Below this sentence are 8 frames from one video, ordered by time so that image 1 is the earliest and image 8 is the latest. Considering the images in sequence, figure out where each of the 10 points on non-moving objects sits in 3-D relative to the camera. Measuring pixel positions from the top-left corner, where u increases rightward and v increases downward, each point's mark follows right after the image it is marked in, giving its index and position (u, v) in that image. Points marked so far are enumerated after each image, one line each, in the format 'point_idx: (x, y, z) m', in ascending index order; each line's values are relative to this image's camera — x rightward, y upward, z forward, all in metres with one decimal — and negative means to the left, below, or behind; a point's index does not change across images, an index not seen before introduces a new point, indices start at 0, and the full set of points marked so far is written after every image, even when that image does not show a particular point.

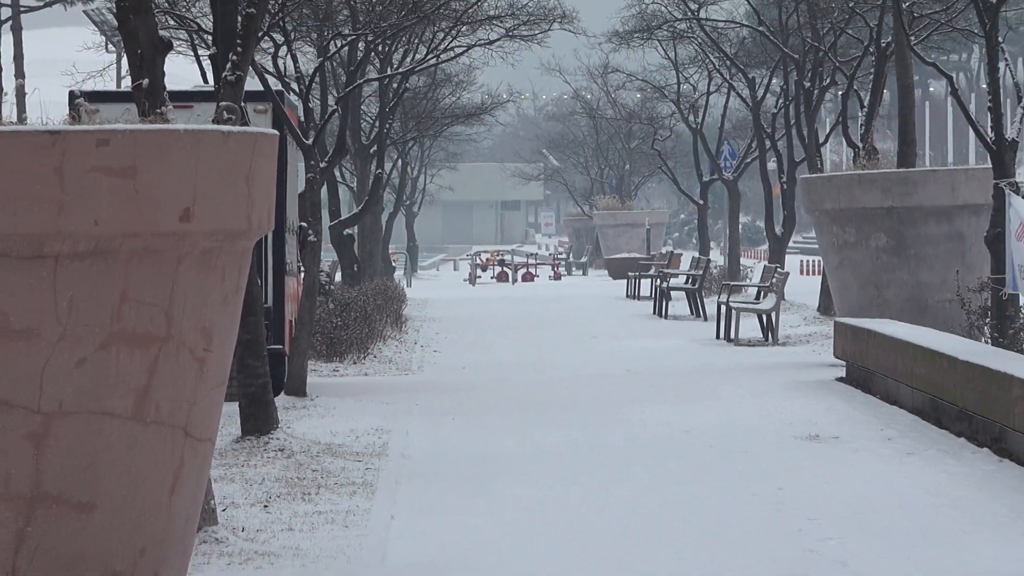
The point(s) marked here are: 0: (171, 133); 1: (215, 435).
0: (-1.2, +0.5, +4.3) m
1: (-1.2, -0.6, +4.8) m
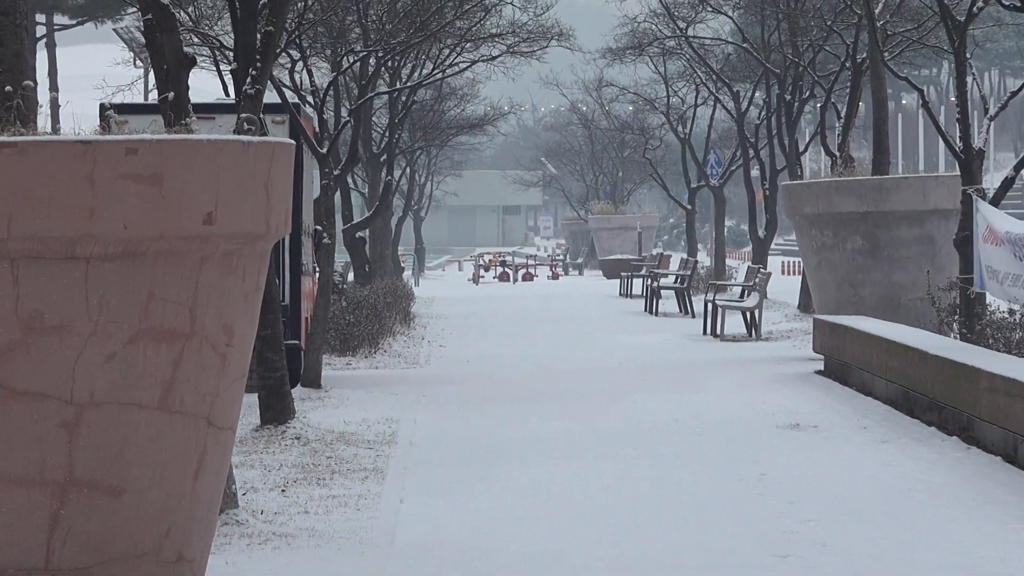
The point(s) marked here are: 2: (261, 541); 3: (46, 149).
0: (-1.2, +0.5, +4.6) m
1: (-1.1, -0.6, +5.1) m
2: (-1.2, -1.2, +6.3) m
3: (-1.7, +0.5, +4.3) m
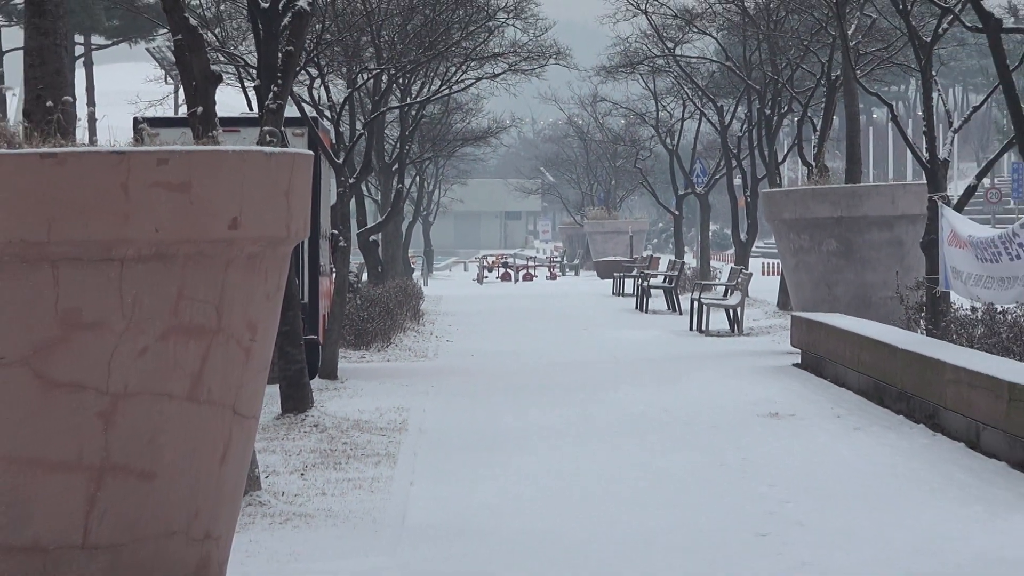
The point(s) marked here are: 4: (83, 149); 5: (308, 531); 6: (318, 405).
0: (-1.2, +0.5, +5.0) m
1: (-1.1, -0.6, +5.5) m
2: (-1.2, -1.2, +6.7) m
3: (-1.7, +0.5, +4.7) m
4: (-1.7, +0.5, +4.6) m
5: (-1.0, -1.3, +6.4) m
6: (-1.8, -1.1, +12.3) m
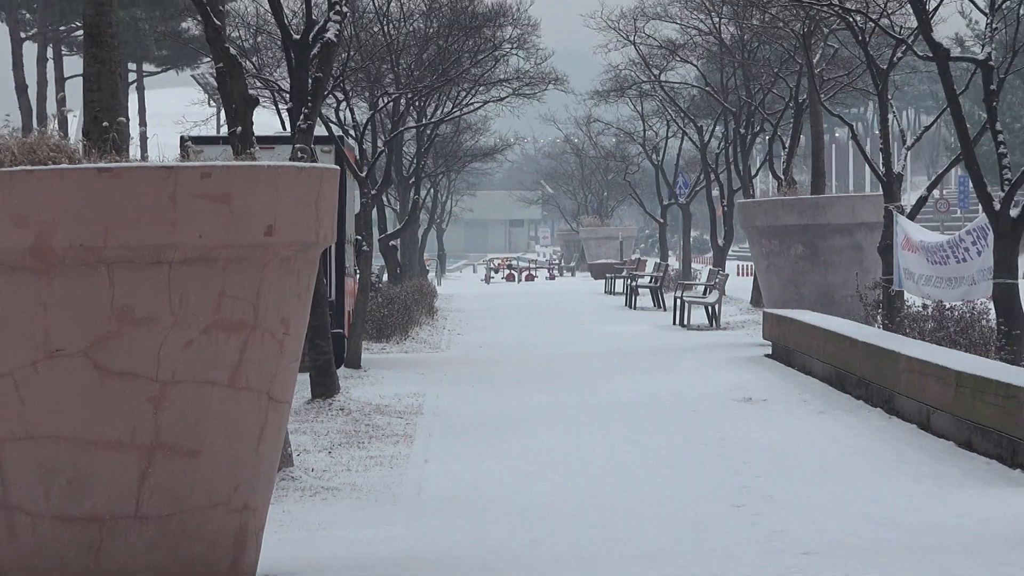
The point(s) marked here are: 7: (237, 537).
0: (-1.2, +0.6, +5.6) m
1: (-1.1, -0.6, +6.1) m
2: (-1.2, -1.2, +7.3) m
3: (-1.7, +0.5, +5.3) m
4: (-1.7, +0.5, +5.3) m
5: (-1.0, -1.3, +7.1) m
6: (-1.7, -1.1, +13.0) m
7: (-1.3, -1.2, +5.8) m
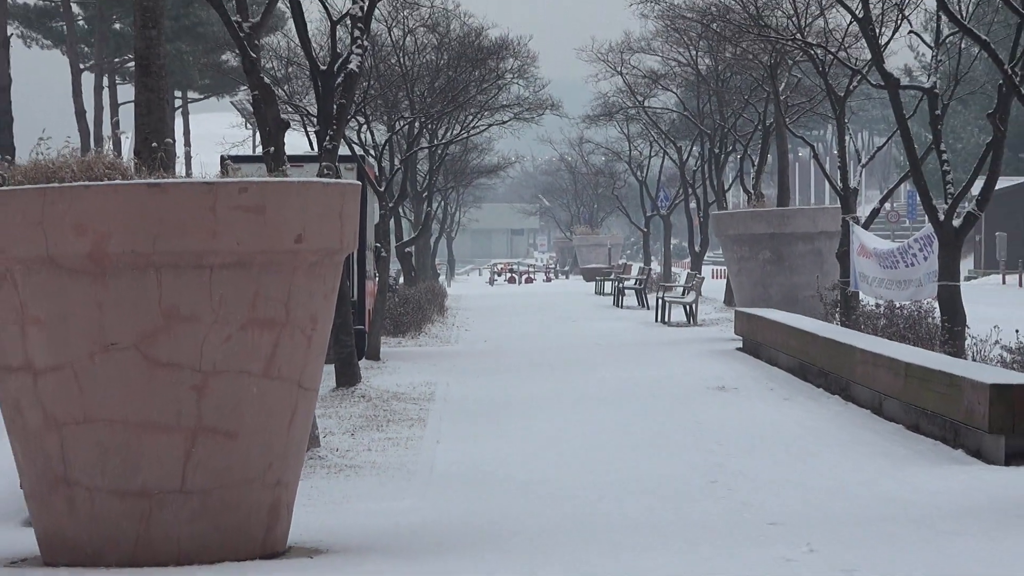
0: (-1.2, +0.5, +6.3) m
1: (-1.1, -0.6, +6.8) m
2: (-1.2, -1.2, +8.0) m
3: (-1.7, +0.5, +6.1) m
4: (-1.7, +0.5, +6.0) m
5: (-1.0, -1.3, +7.8) m
6: (-1.7, -1.1, +13.7) m
7: (-1.3, -1.2, +6.6) m
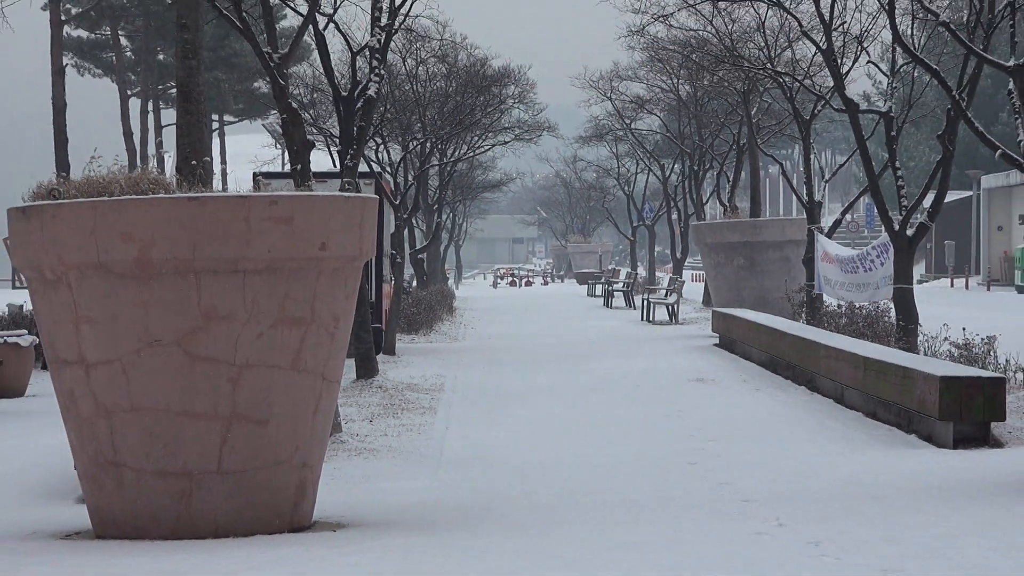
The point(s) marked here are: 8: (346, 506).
0: (-1.2, +0.5, +7.1) m
1: (-1.1, -0.6, +7.6) m
2: (-1.2, -1.2, +8.8) m
3: (-1.6, +0.5, +6.8) m
4: (-1.7, +0.5, +6.8) m
5: (-1.0, -1.3, +8.6) m
6: (-1.6, -1.0, +14.5) m
7: (-1.3, -1.2, +7.3) m
8: (-1.1, -1.4, +7.6) m
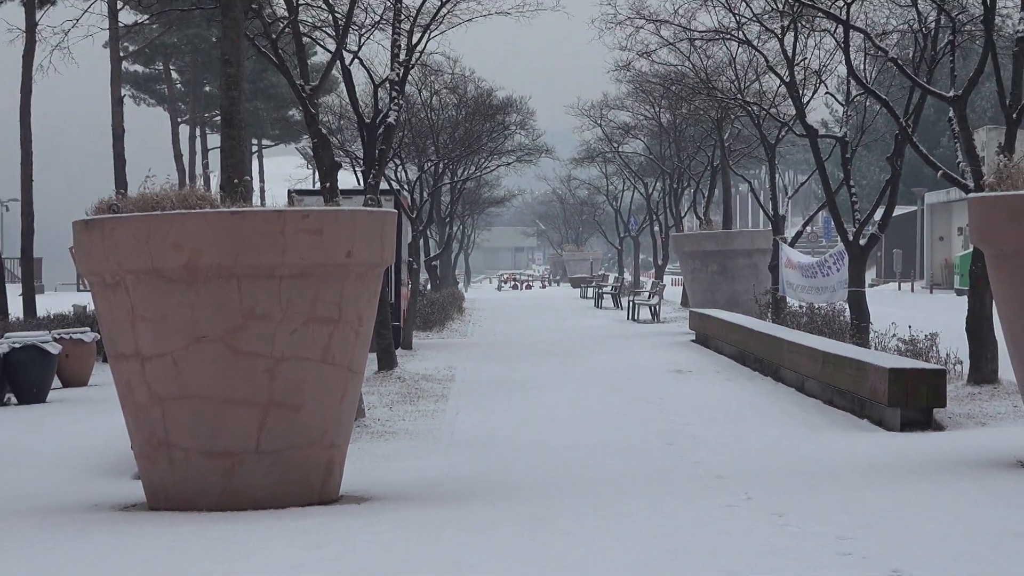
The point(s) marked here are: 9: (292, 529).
0: (-1.1, +0.5, +8.1) m
1: (-1.1, -0.6, +8.6) m
2: (-1.1, -1.2, +9.8) m
3: (-1.6, +0.5, +7.8) m
4: (-1.7, +0.5, +7.7) m
5: (-1.0, -1.3, +9.6) m
6: (-1.6, -1.0, +15.5) m
7: (-1.3, -1.2, +8.3) m
8: (-1.0, -1.4, +8.6) m
9: (-1.3, -1.4, +7.2) m
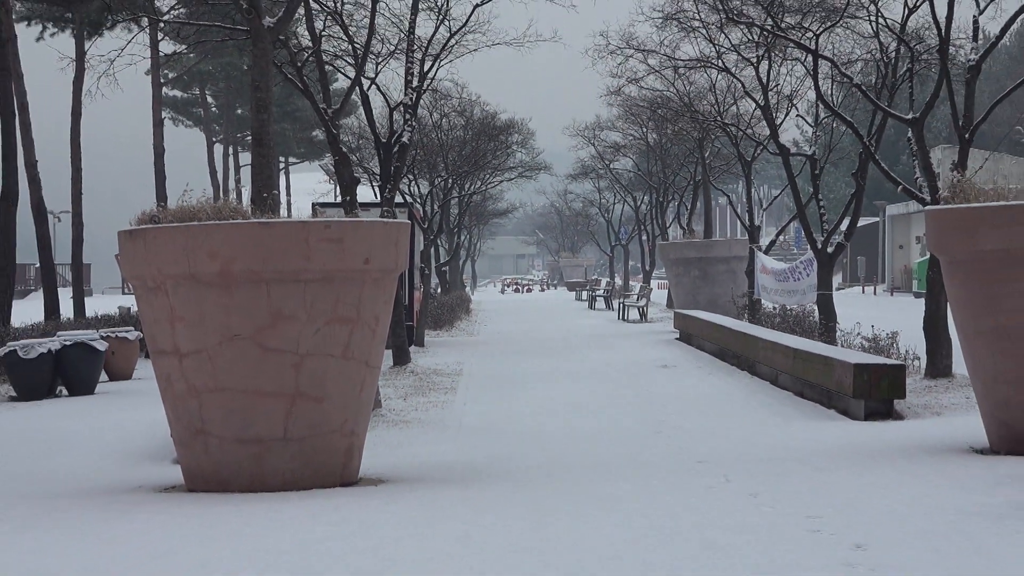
0: (-1.1, +0.5, +8.9) m
1: (-1.1, -0.6, +9.5) m
2: (-1.1, -1.3, +10.7) m
3: (-1.6, +0.4, +8.7) m
4: (-1.6, +0.5, +8.6) m
5: (-0.9, -1.3, +10.4) m
6: (-1.5, -1.0, +16.3) m
7: (-1.3, -1.3, +9.2) m
8: (-1.0, -1.4, +9.4) m
9: (-1.3, -1.5, +8.1) m
